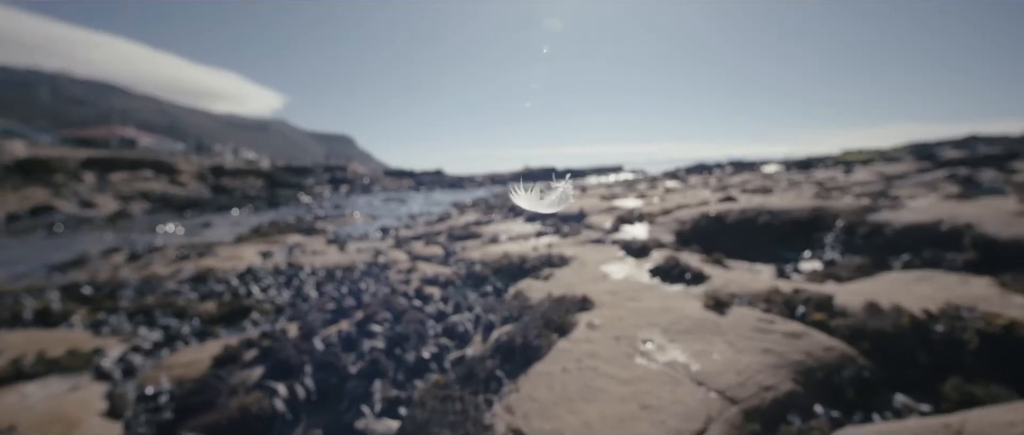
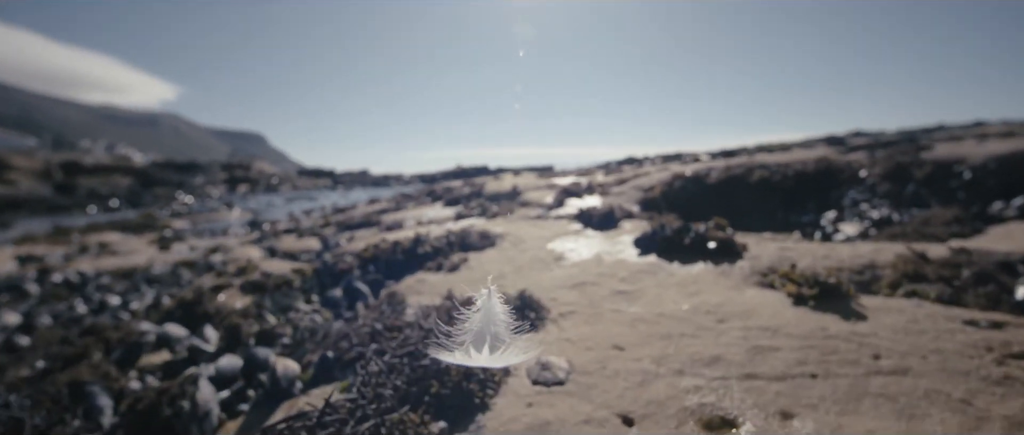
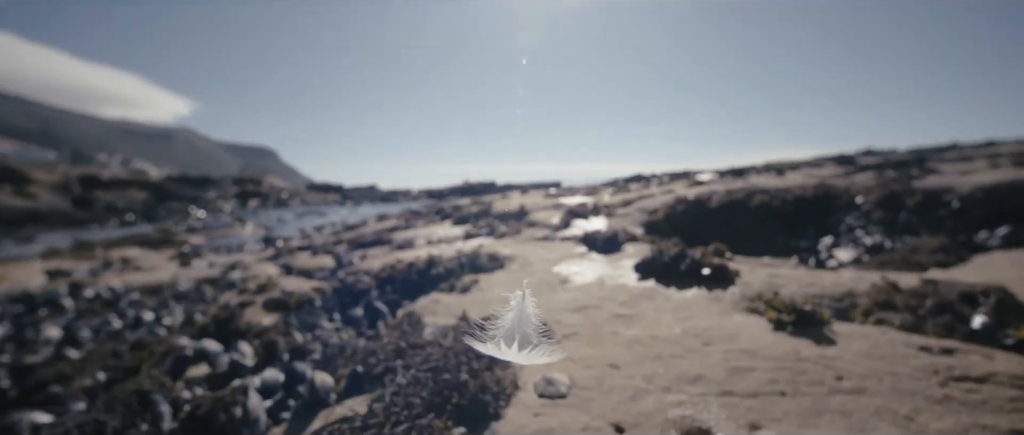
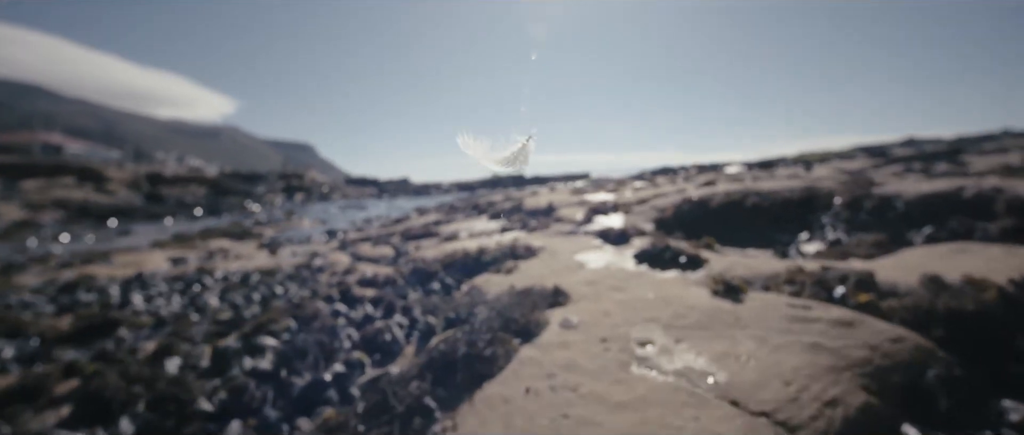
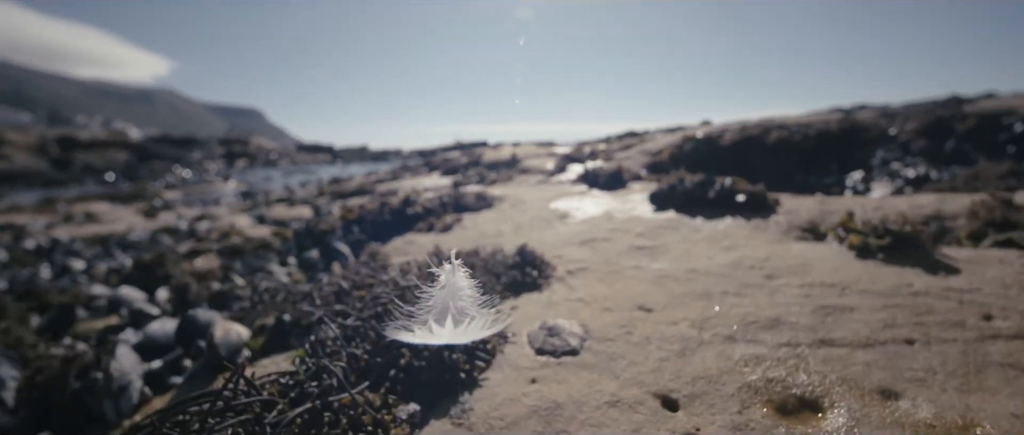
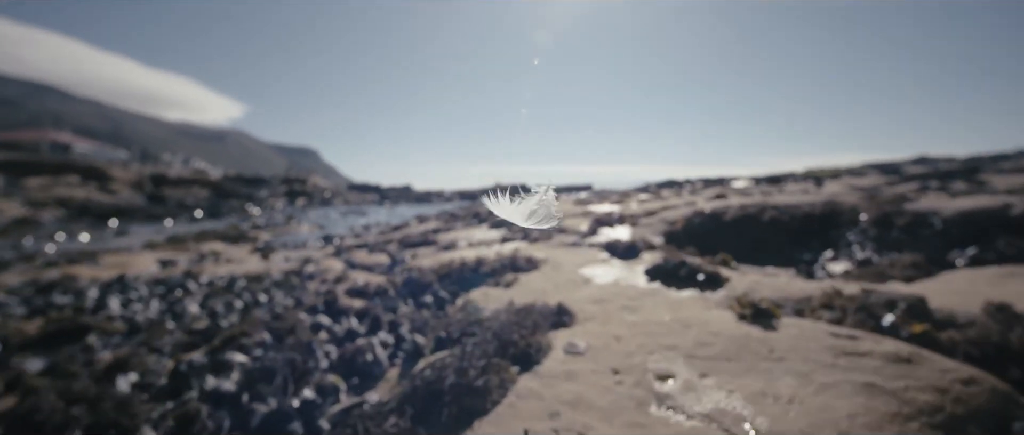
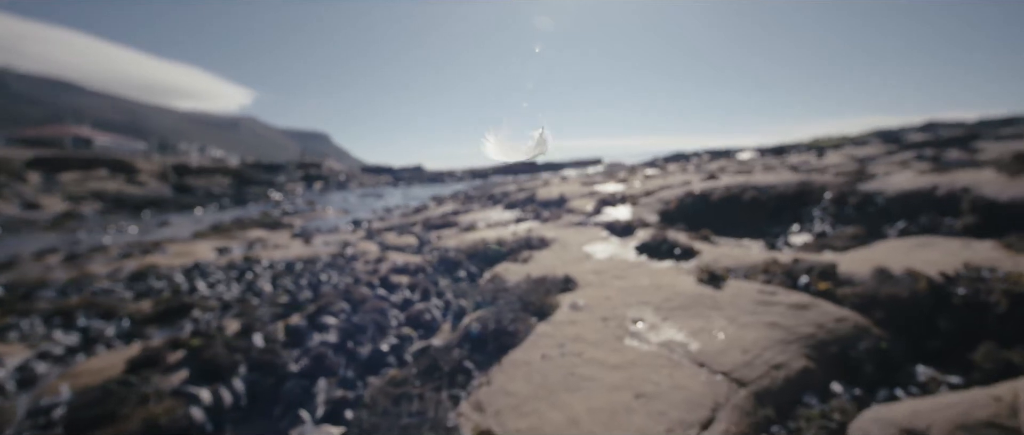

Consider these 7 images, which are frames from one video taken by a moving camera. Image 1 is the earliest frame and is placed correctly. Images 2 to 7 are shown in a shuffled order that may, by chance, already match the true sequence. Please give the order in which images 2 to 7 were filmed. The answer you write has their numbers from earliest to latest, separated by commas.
7, 4, 6, 3, 2, 5
